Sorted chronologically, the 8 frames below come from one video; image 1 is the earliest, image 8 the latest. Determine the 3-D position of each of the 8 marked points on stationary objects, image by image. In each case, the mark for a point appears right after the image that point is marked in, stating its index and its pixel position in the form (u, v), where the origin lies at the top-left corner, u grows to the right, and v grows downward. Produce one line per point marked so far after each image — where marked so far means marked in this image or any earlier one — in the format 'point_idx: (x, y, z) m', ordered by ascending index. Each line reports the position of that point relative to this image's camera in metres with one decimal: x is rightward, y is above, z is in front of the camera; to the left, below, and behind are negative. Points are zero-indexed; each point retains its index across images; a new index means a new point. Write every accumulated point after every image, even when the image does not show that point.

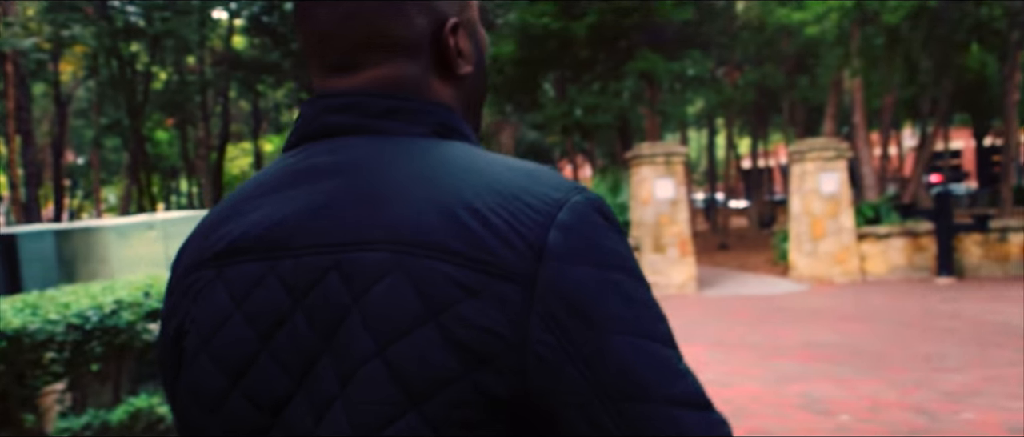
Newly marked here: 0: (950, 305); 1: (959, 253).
0: (+5.8, -1.2, +14.6) m
1: (+7.9, -0.6, +19.6) m
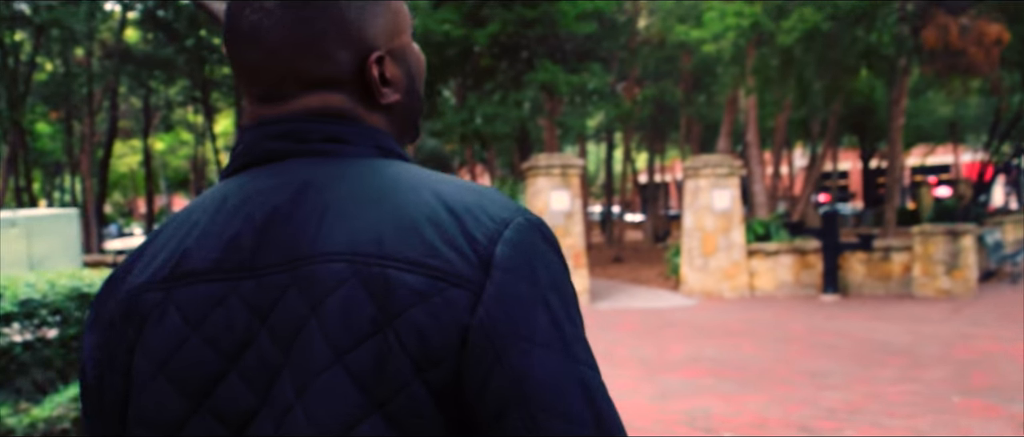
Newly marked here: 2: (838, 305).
0: (+4.4, -1.4, +14.9) m
1: (+6.1, -1.0, +20.1) m
2: (+5.4, -1.4, +18.1) m
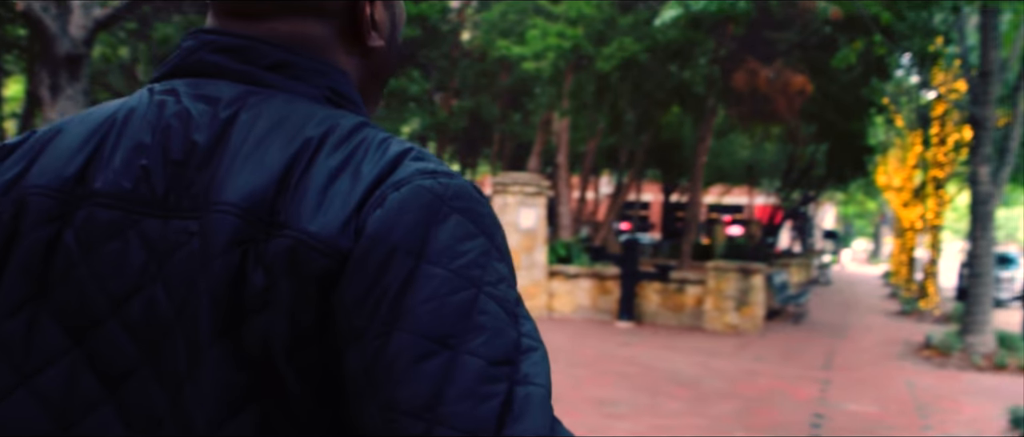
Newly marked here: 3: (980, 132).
0: (+1.6, -1.8, +15.1) m
1: (+2.4, -1.5, +20.5) m
2: (+2.0, -1.9, +18.3) m
3: (+6.7, +1.2, +15.7) m
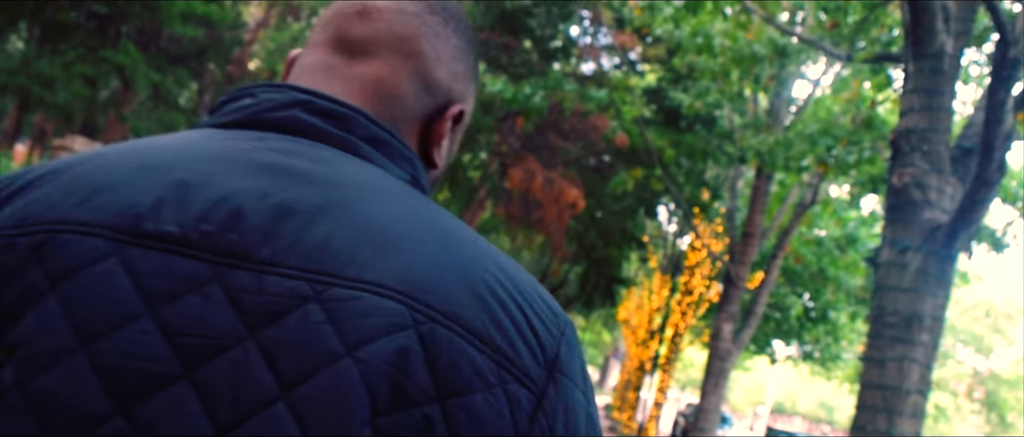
0: (-2.2, -2.7, +13.9) m
1: (-2.7, -2.8, +19.4) m
2: (-2.6, -3.0, +17.1) m
3: (+3.2, -1.0, +15.9) m
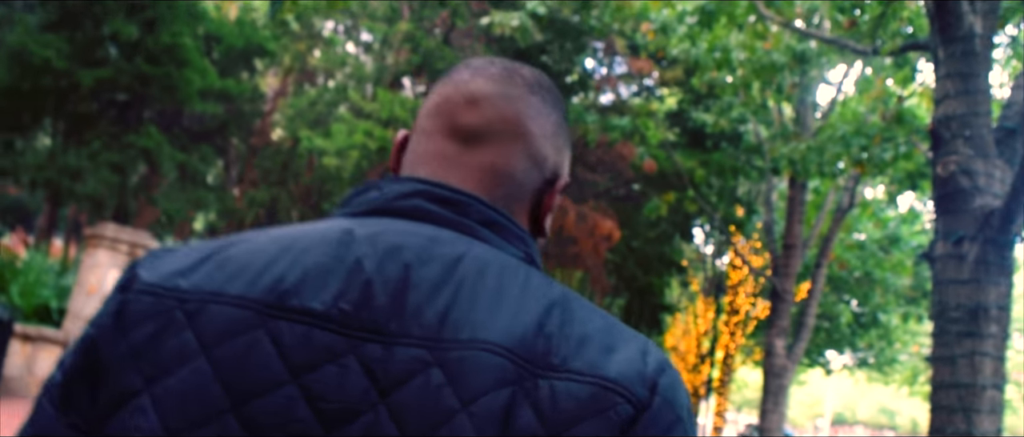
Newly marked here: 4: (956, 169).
0: (-1.5, -3.4, +13.7) m
1: (-1.7, -3.8, +19.2) m
2: (-1.7, -3.9, +16.9) m
3: (+3.8, -1.2, +15.6) m
4: (+2.4, +0.3, +6.0) m
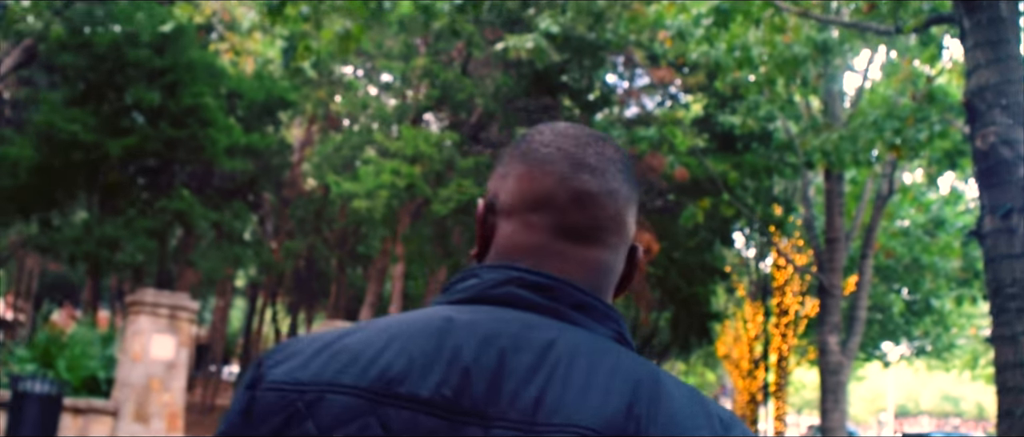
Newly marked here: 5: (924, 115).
0: (-0.7, -3.8, +13.5) m
1: (-0.7, -4.4, +19.0) m
2: (-0.7, -4.4, +16.7) m
3: (+4.4, -1.1, +15.3) m
4: (+2.6, +0.4, +5.8) m
5: (+4.0, +1.0, +10.7) m
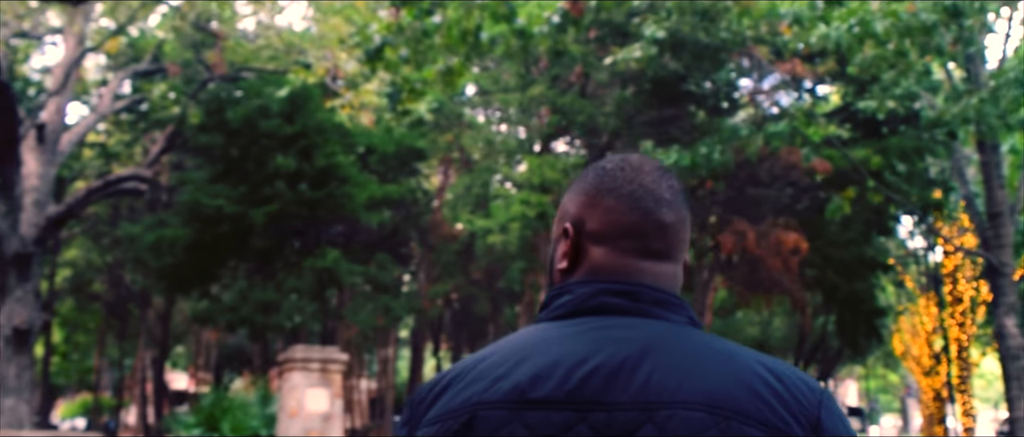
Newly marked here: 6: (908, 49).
0: (+1.4, -4.1, +13.1) m
1: (+2.3, -4.7, +18.5) m
2: (+1.9, -4.7, +16.3) m
3: (+6.4, -0.8, +14.3) m
4: (+3.0, +0.7, +5.2) m
5: (+5.0, +1.3, +9.9) m
6: (+4.2, +1.8, +11.6) m
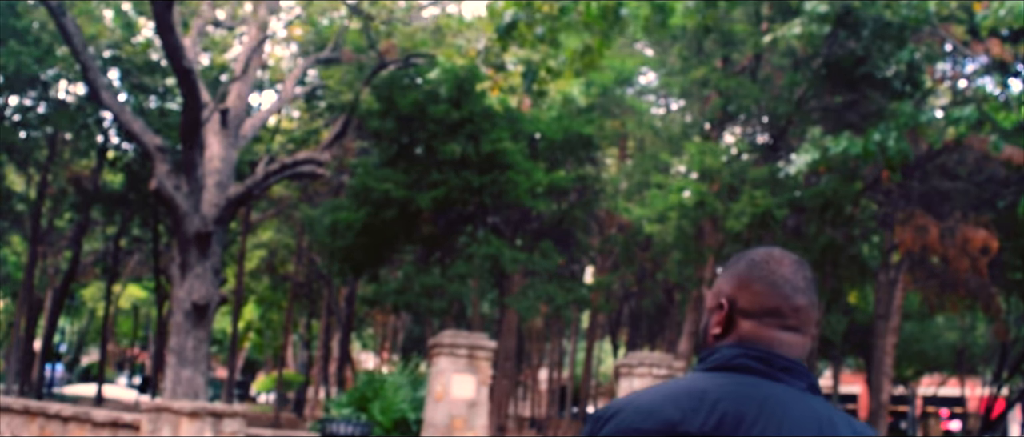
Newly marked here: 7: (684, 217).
0: (+3.1, -4.0, +12.3) m
1: (+4.9, -4.6, +17.4) m
2: (+4.1, -4.6, +15.3) m
3: (+8.2, -0.8, +12.5) m
4: (+3.3, +0.7, +4.2) m
5: (+6.1, +1.3, +8.4) m
6: (+5.6, +1.8, +10.3) m
7: (+2.3, 0.0, +14.4) m
